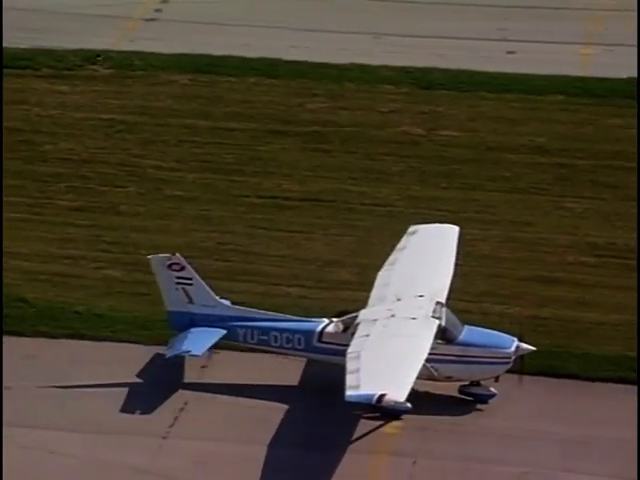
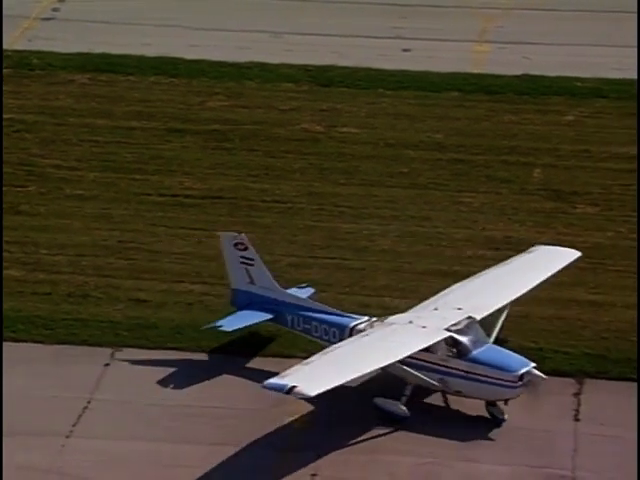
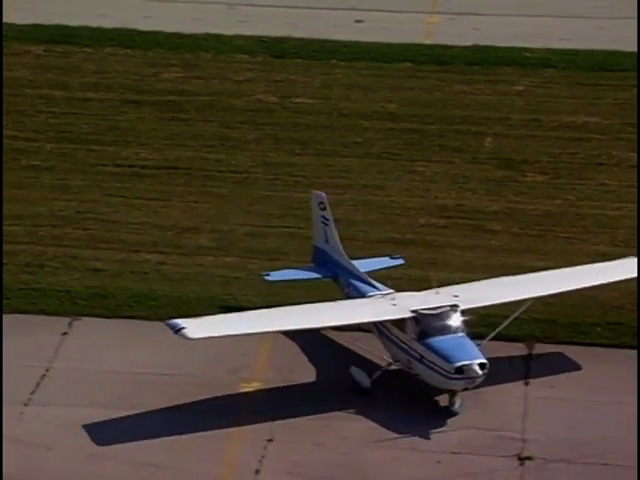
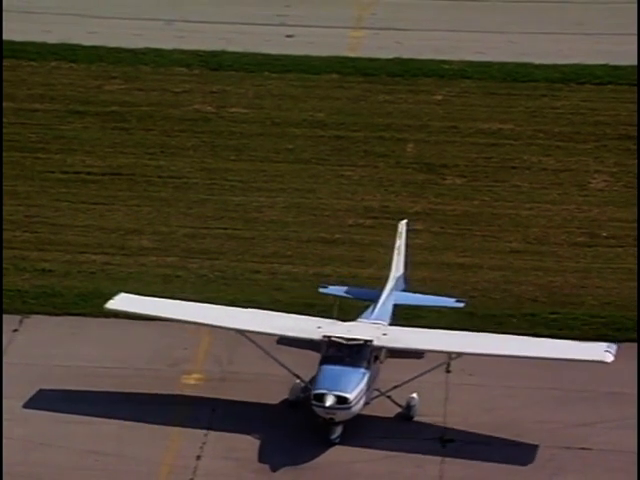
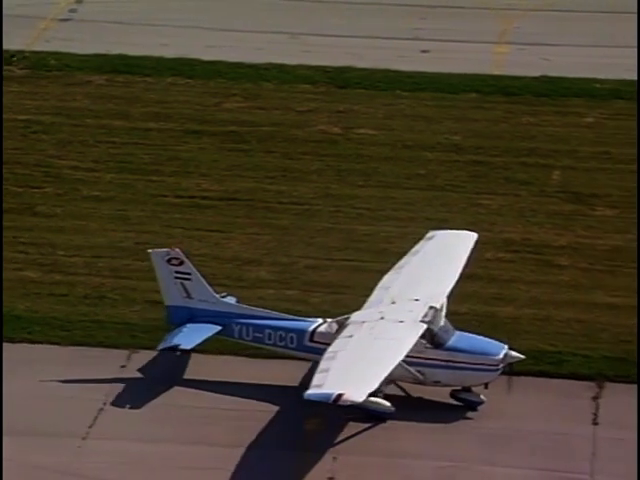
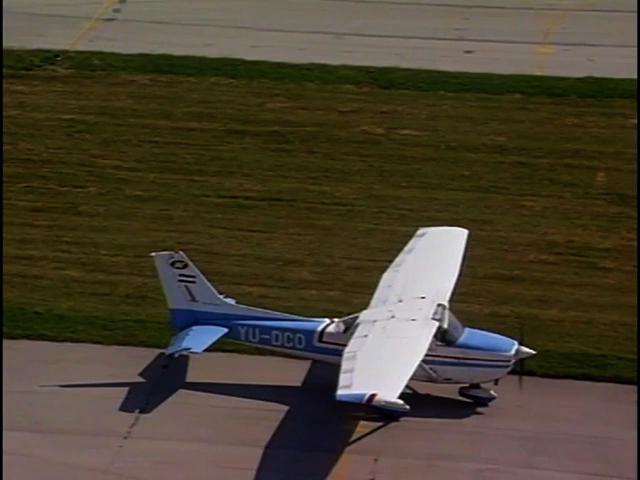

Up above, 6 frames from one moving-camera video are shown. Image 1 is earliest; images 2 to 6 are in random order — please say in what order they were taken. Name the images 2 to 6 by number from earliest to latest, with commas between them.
6, 5, 2, 3, 4
